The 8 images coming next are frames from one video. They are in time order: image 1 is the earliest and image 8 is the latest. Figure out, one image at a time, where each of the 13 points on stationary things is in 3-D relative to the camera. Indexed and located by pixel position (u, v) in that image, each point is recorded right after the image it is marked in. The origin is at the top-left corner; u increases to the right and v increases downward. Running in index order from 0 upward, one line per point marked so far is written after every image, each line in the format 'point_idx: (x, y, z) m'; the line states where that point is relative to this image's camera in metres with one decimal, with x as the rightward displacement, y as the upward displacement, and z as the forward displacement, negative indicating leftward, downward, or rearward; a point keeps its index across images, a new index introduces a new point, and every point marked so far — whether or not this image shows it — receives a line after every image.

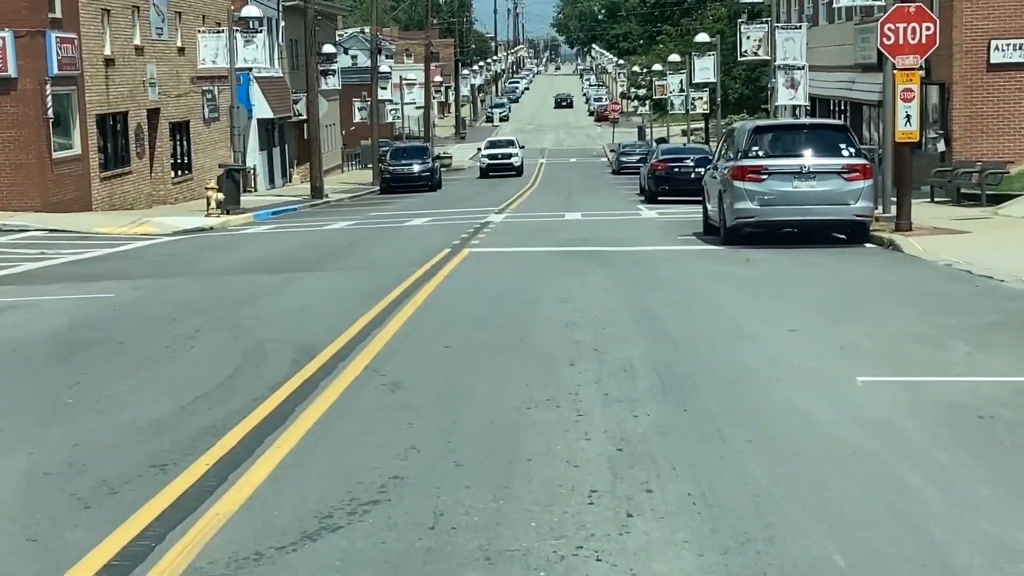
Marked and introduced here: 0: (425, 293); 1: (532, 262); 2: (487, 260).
0: (-1.4, -0.1, +14.9) m
1: (+0.4, +0.6, +19.3) m
2: (-0.5, +0.6, +19.8) m
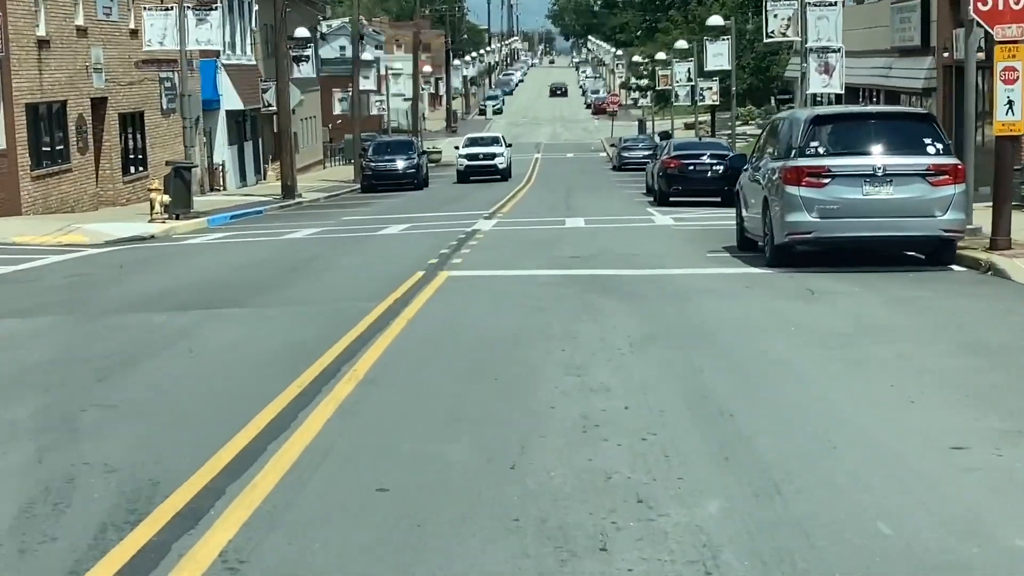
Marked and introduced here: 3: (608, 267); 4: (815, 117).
0: (-1.6, -0.7, +10.4) m
1: (+0.2, 0.0, +14.9) m
2: (-0.7, 0.0, +15.4) m
3: (+2.0, +0.4, +17.9) m
4: (+5.5, +3.1, +16.3) m
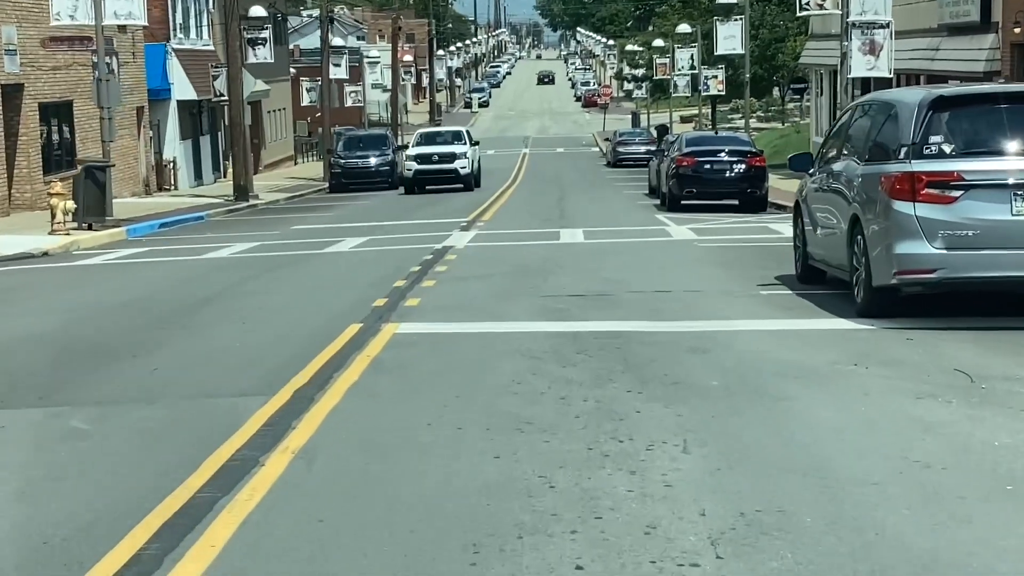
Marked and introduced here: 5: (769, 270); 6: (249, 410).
0: (-1.8, -1.6, +5.1) m
1: (0.0, -0.8, +9.6) m
2: (-1.0, -0.8, +10.1) m
3: (+1.7, -0.3, +12.6) m
4: (+5.2, +2.3, +11.1) m
5: (+4.6, +0.3, +16.1) m
6: (-2.4, -1.1, +8.1) m
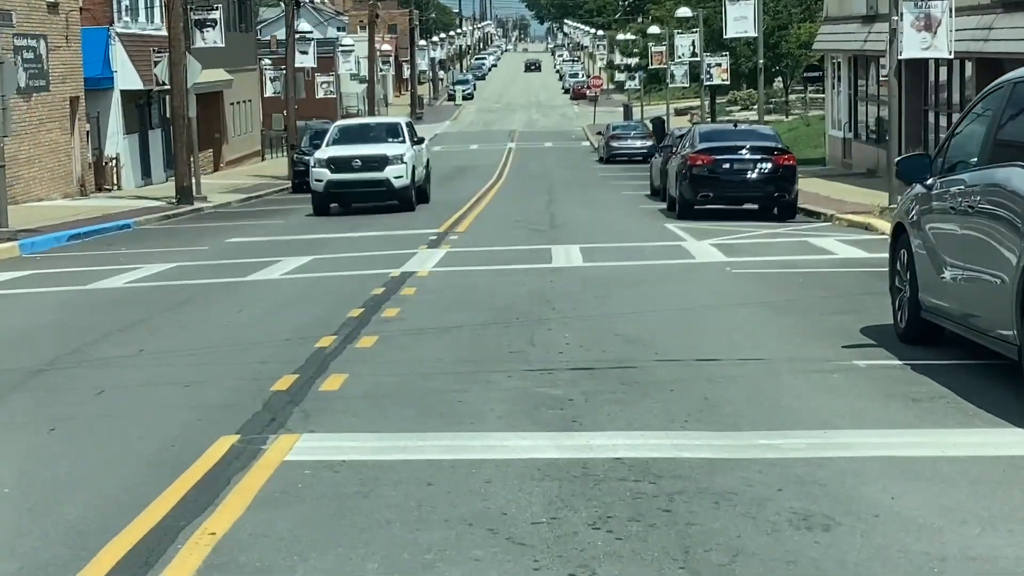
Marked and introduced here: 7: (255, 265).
0: (-1.9, -2.3, +0.5) m
1: (-0.2, -1.6, +5.0) m
2: (-1.2, -1.5, +5.5) m
3: (+1.4, -1.1, +8.0) m
4: (+4.9, +1.6, +6.6) m
5: (+4.3, -0.4, +11.5) m
6: (-2.6, -1.9, +3.5) m
7: (-5.4, +0.5, +18.6) m
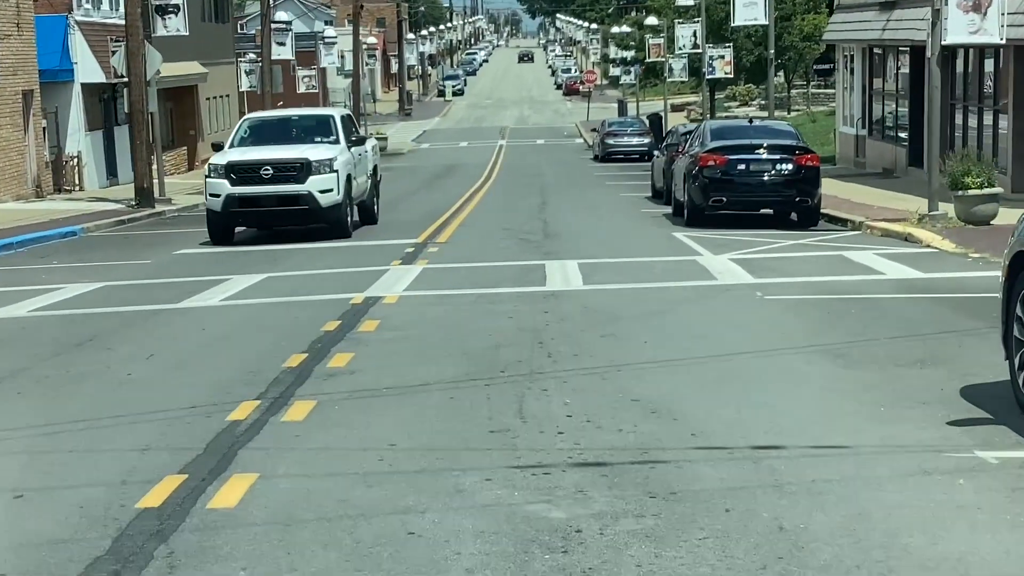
0: (-2.0, -2.8, -2.3) m
1: (-0.4, -2.0, +2.2) m
2: (-1.3, -2.0, +2.6) m
3: (+1.3, -1.5, +5.2) m
4: (+4.8, +1.2, +3.8) m
5: (+4.1, -0.9, +8.7) m
6: (-2.7, -2.3, +0.6) m
7: (-5.6, 0.0, +15.7) m
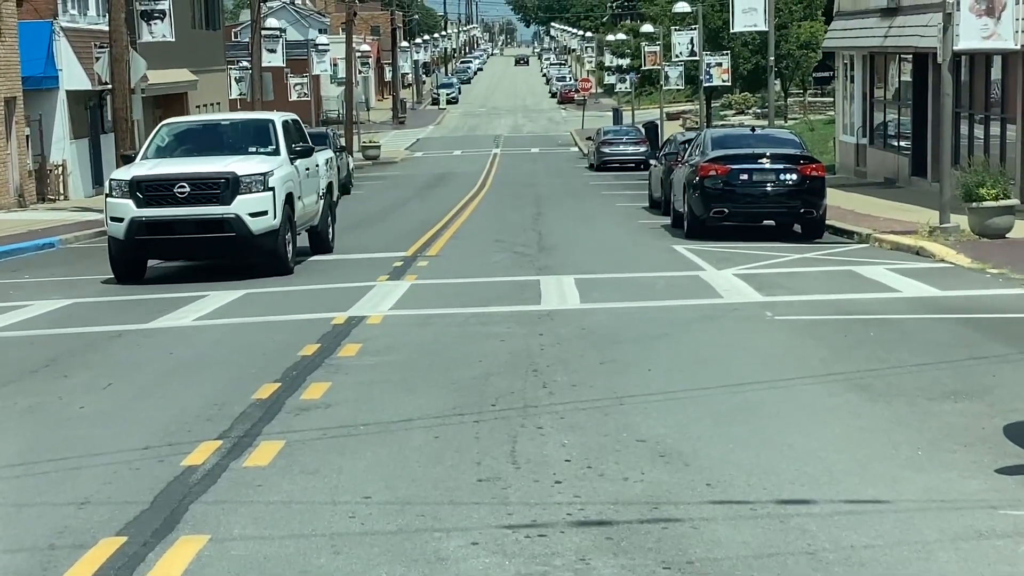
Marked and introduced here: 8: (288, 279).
0: (-2.0, -3.0, -3.2) m
1: (-0.4, -2.2, +1.3) m
2: (-1.4, -2.2, +1.7) m
3: (+1.2, -1.7, +4.4) m
4: (+4.8, +1.0, +3.0) m
5: (+4.0, -1.1, +7.9) m
6: (-2.7, -2.5, -0.3) m
7: (-5.7, -0.2, +14.8) m
8: (-4.1, +0.2, +16.4) m
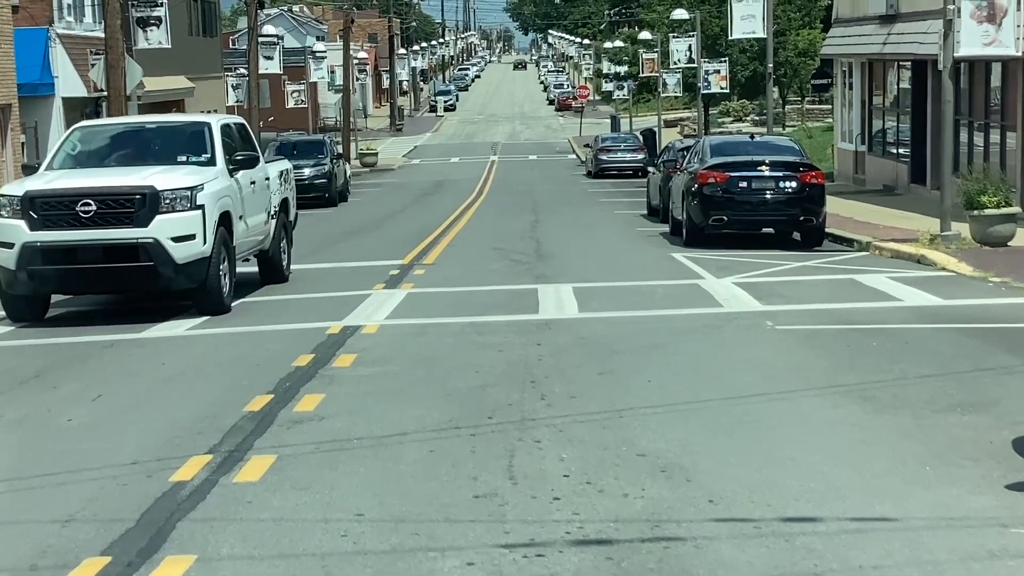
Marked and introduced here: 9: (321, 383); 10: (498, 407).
0: (-2.0, -3.0, -3.4) m
1: (-0.4, -2.2, +1.1) m
2: (-1.4, -2.2, +1.6) m
3: (+1.2, -1.8, +4.2) m
4: (+4.8, +0.9, +2.8) m
5: (+4.0, -1.2, +7.7) m
6: (-2.7, -2.5, -0.5) m
7: (-5.7, -0.4, +14.7) m
8: (-4.1, 0.0, +16.2) m
9: (-2.0, -1.0, +9.6) m
10: (-0.1, -1.1, +8.5) m
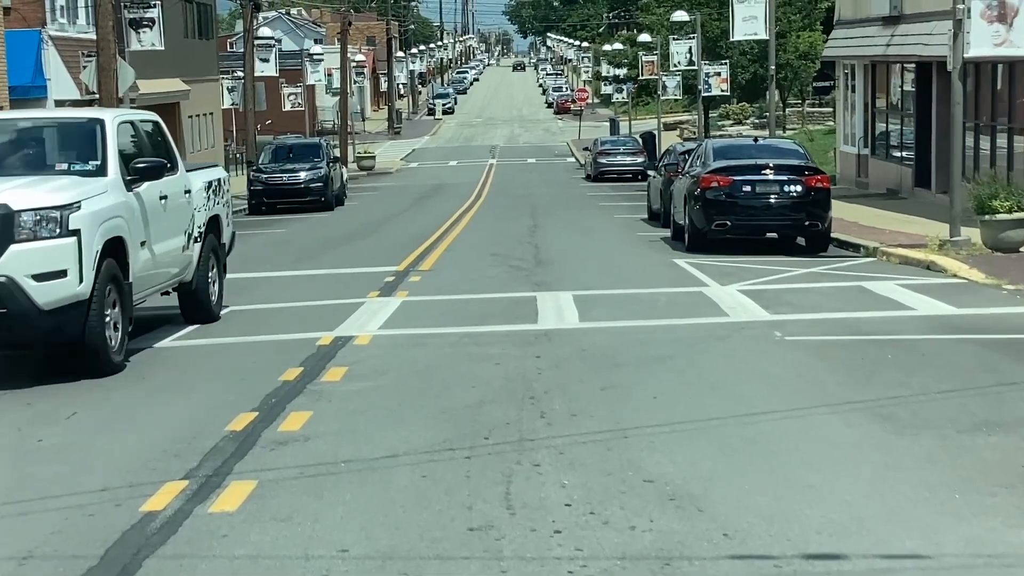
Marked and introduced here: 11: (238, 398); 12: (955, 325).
0: (-2.0, -3.0, -3.9) m
1: (-0.4, -2.3, +0.6) m
2: (-1.4, -2.3, +1.1) m
3: (+1.2, -1.9, +3.7) m
4: (+4.7, +0.8, +2.3) m
5: (+4.0, -1.3, +7.3) m
6: (-2.7, -2.6, -1.0) m
7: (-5.8, -0.5, +14.2) m
8: (-4.2, -0.1, +15.7) m
9: (-2.0, -1.1, +9.1) m
10: (-0.1, -1.2, +8.0) m
11: (-2.8, -1.1, +9.2) m
12: (+5.9, -0.5, +11.9) m
